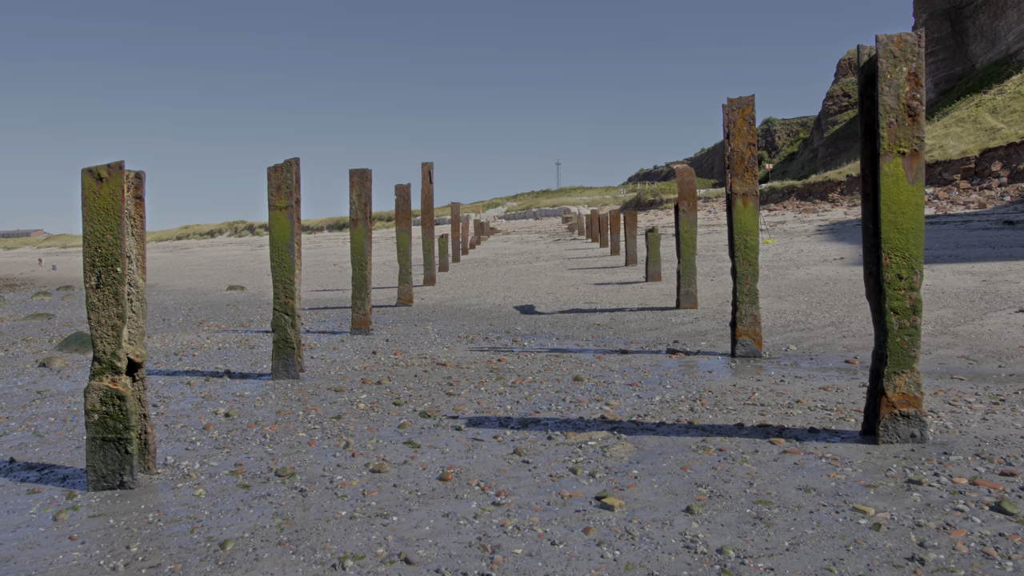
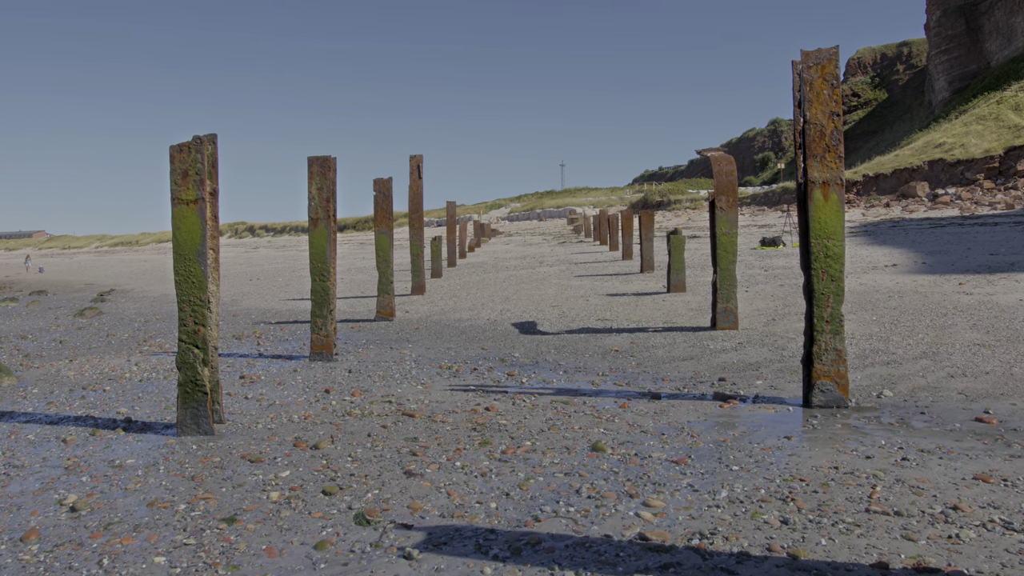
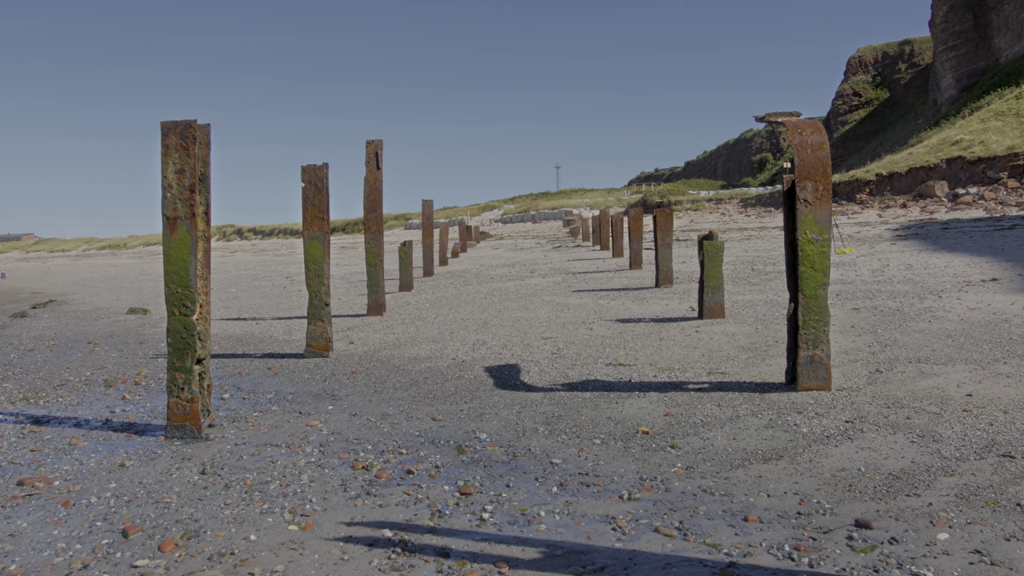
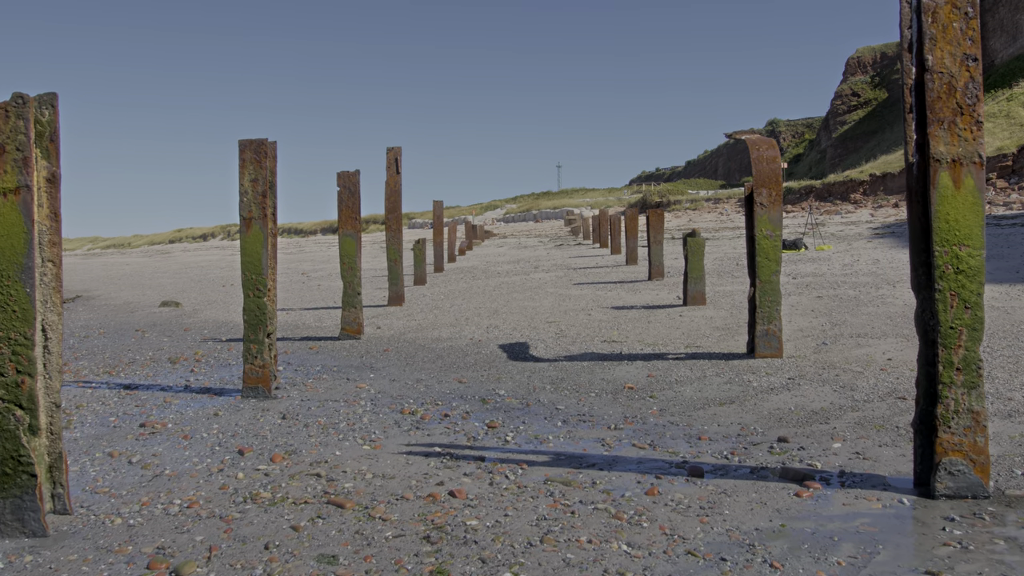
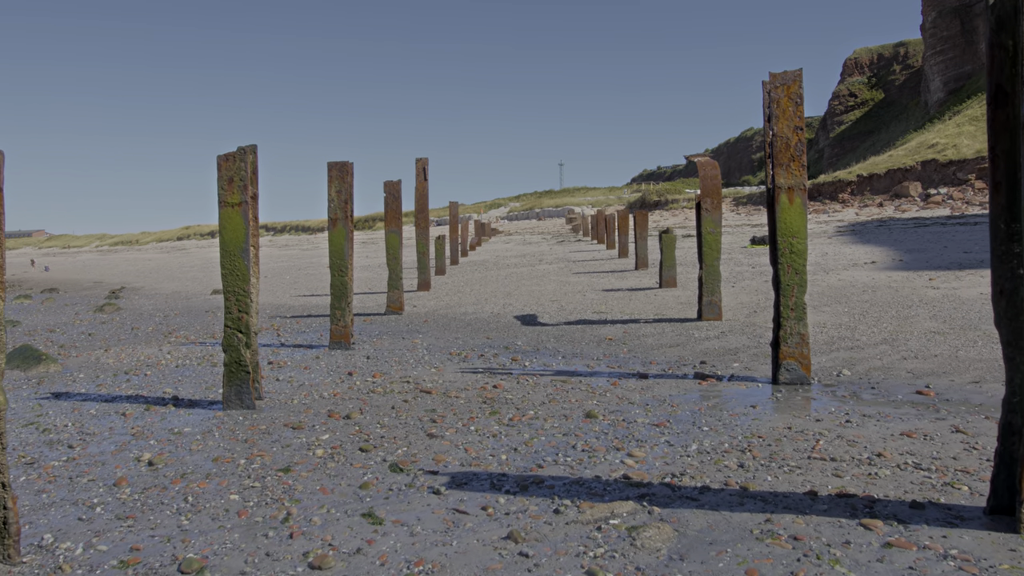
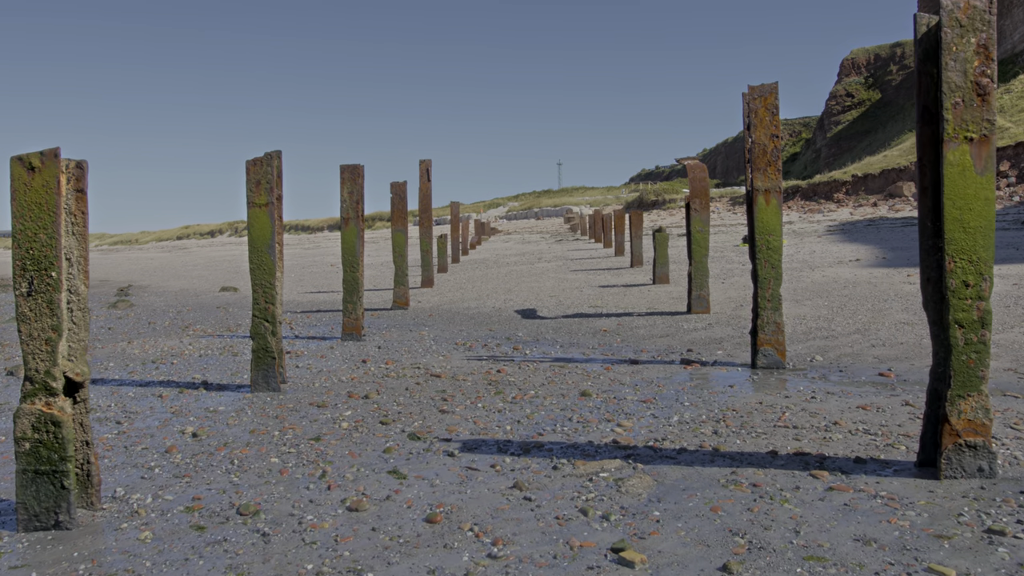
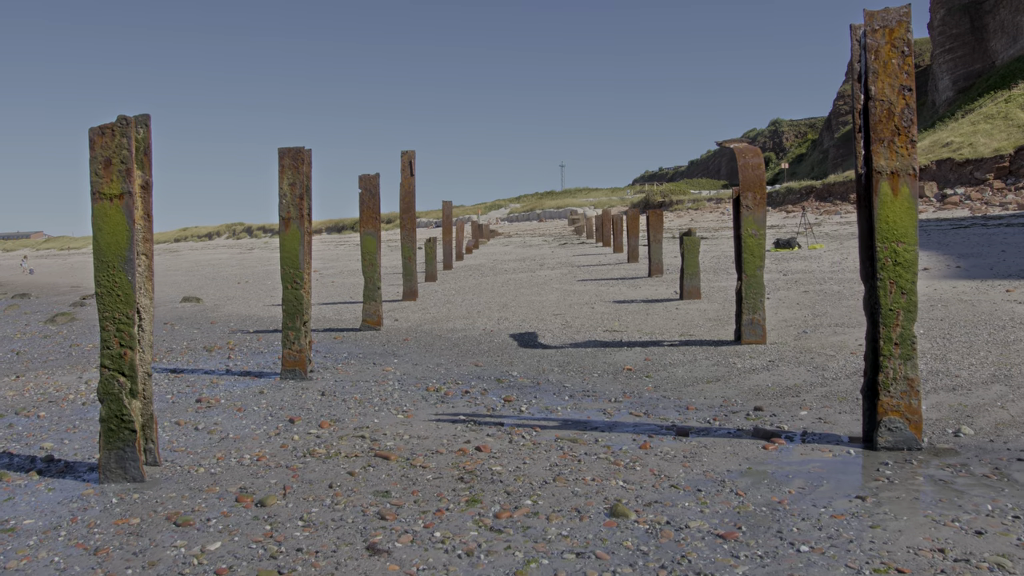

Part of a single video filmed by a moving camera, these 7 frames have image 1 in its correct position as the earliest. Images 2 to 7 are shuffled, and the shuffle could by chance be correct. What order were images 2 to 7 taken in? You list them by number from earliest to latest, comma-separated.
6, 5, 2, 7, 4, 3
